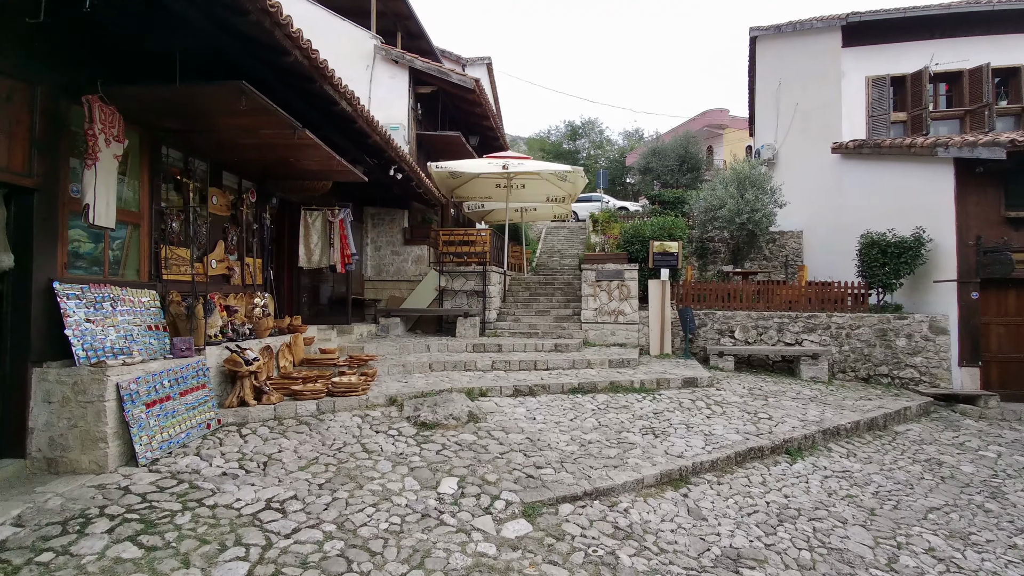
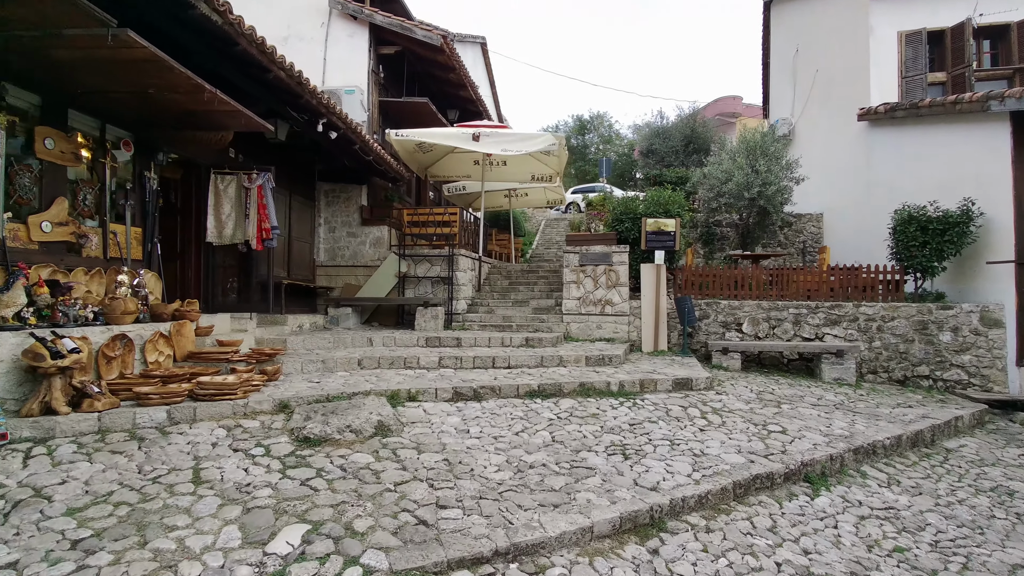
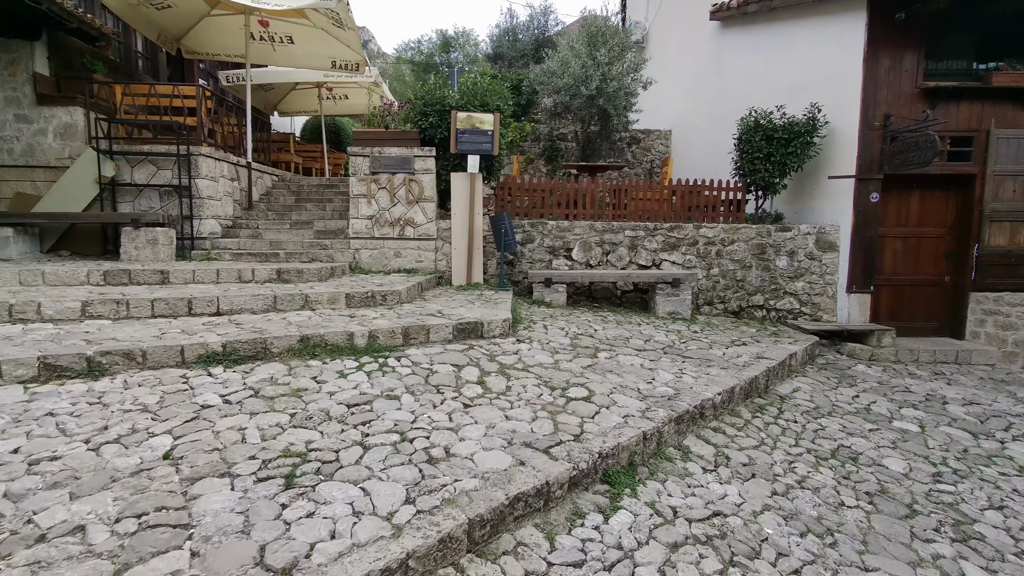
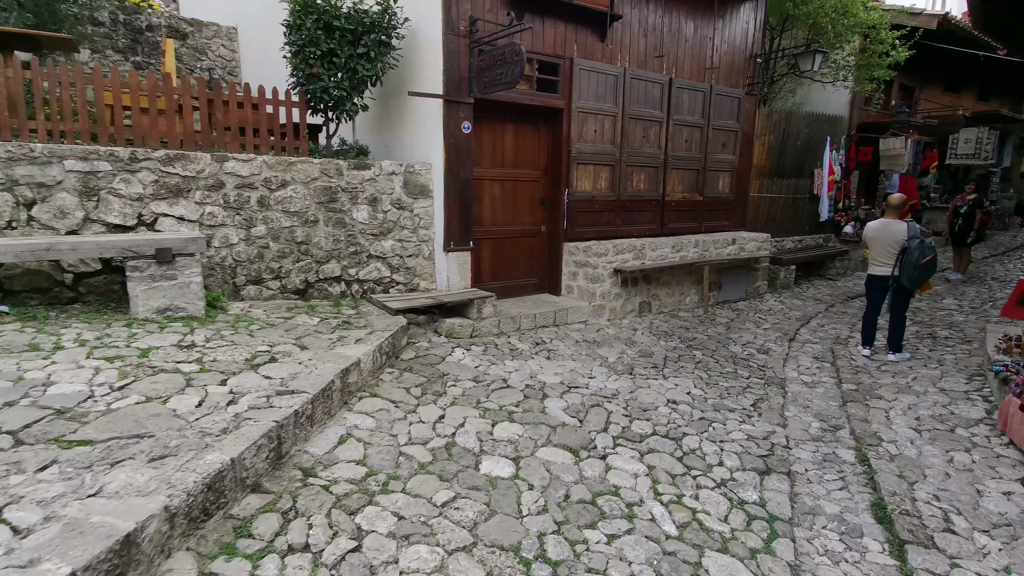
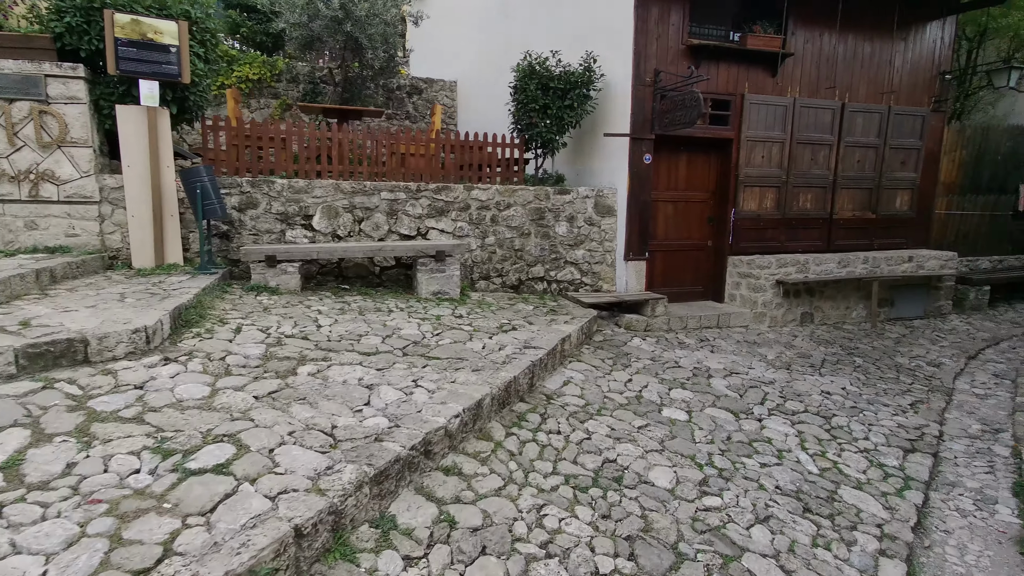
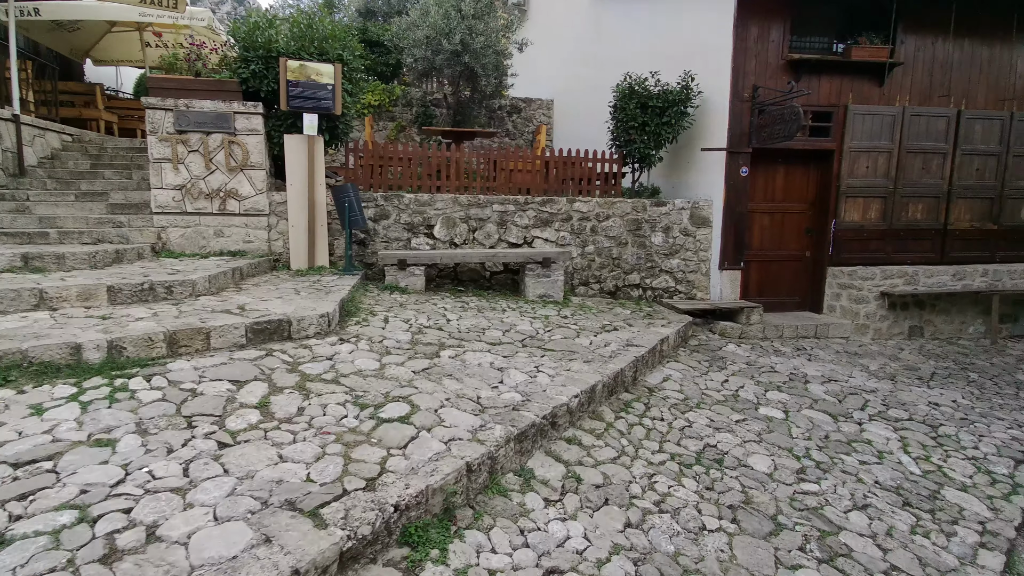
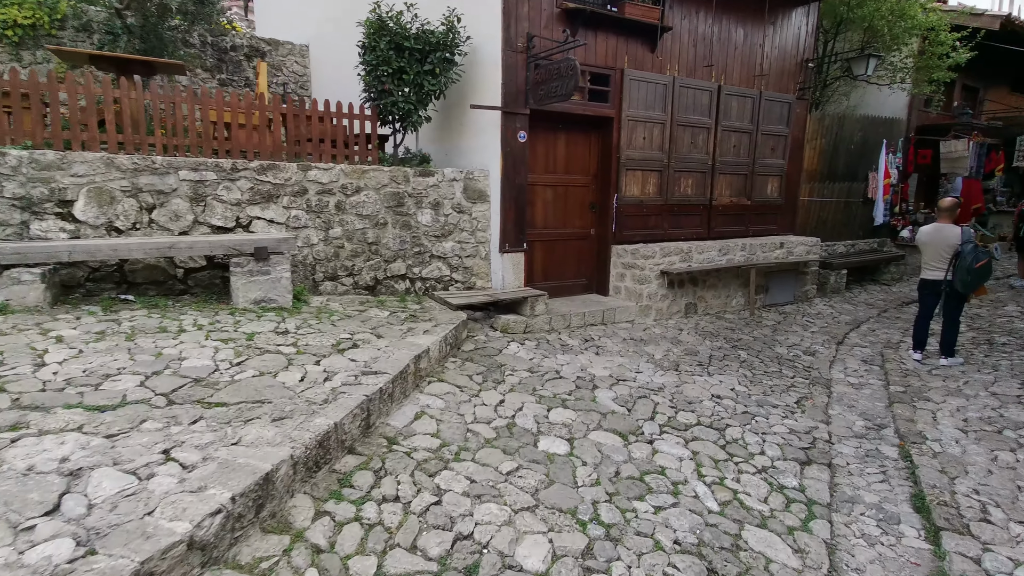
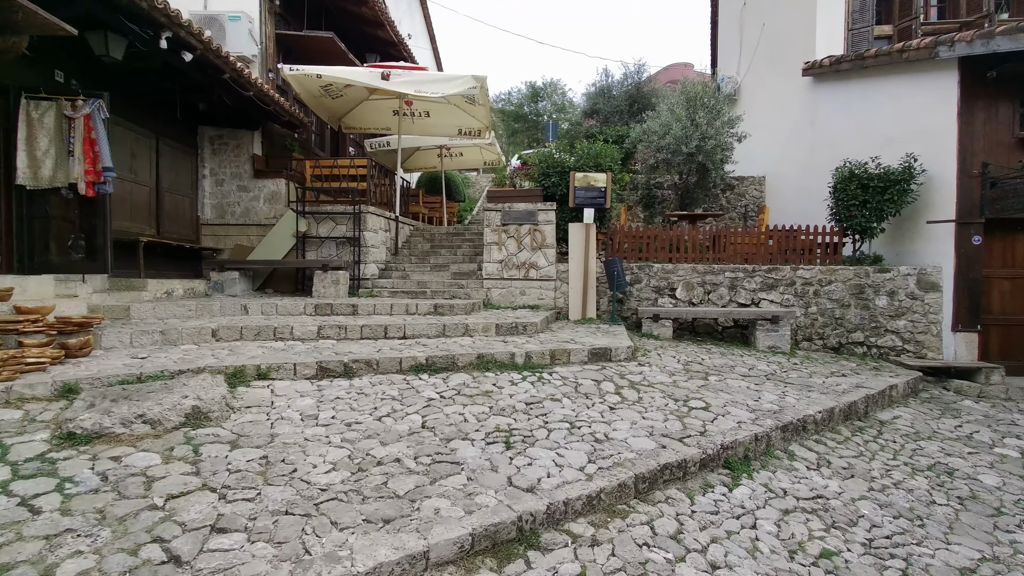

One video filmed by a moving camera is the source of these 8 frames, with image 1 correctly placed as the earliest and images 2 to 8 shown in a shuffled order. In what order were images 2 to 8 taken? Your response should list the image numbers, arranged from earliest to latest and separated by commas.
2, 8, 3, 6, 5, 7, 4
